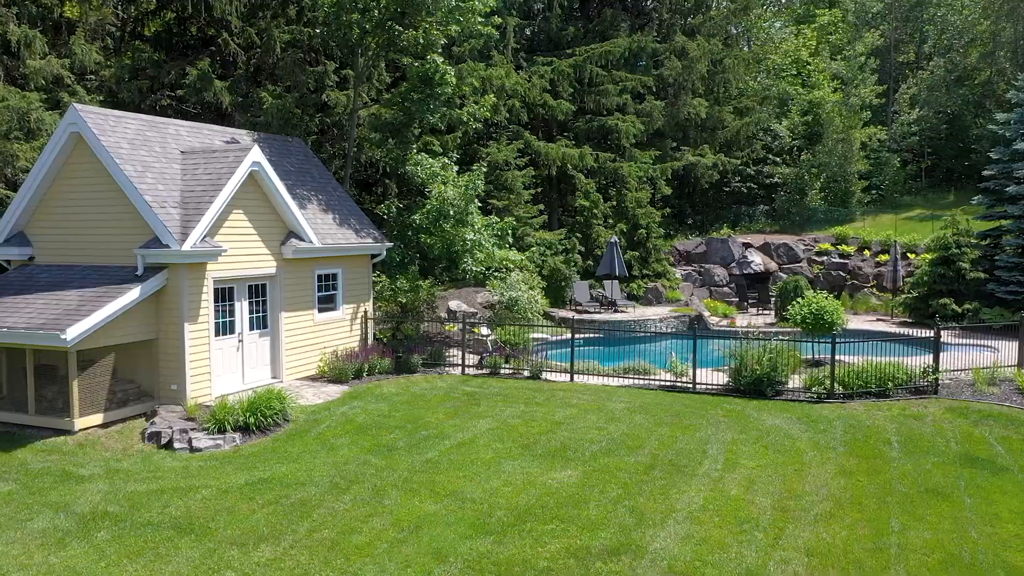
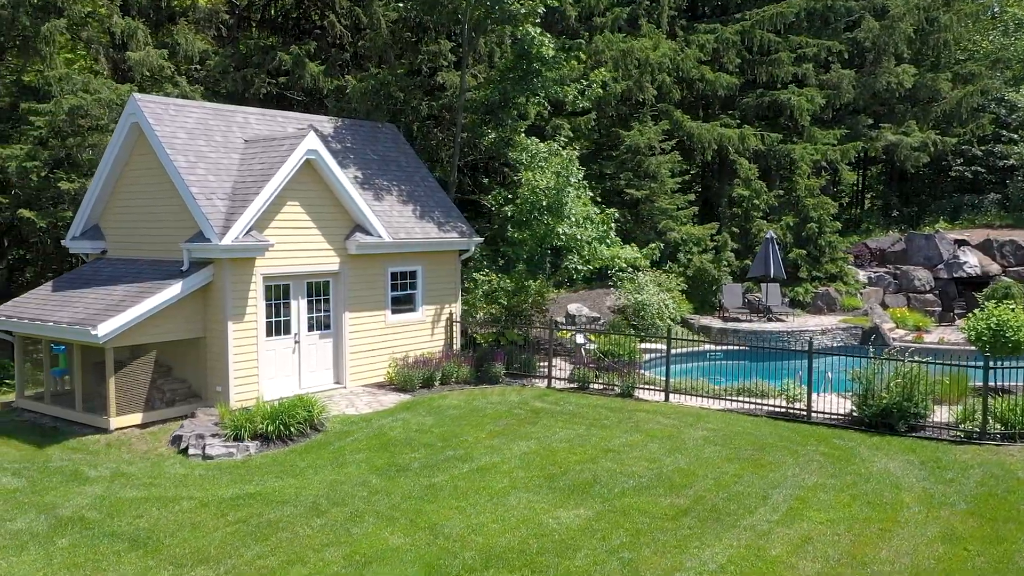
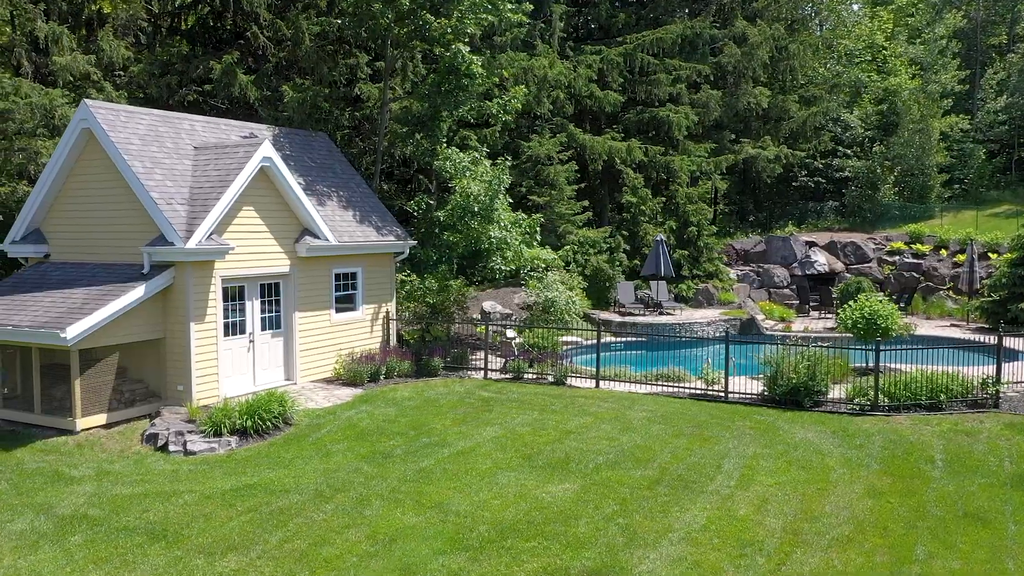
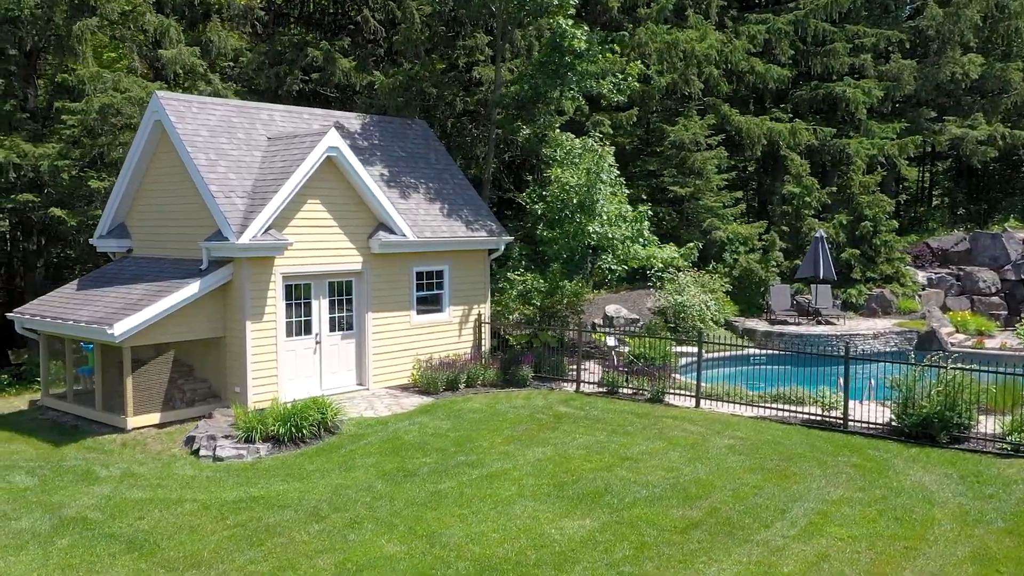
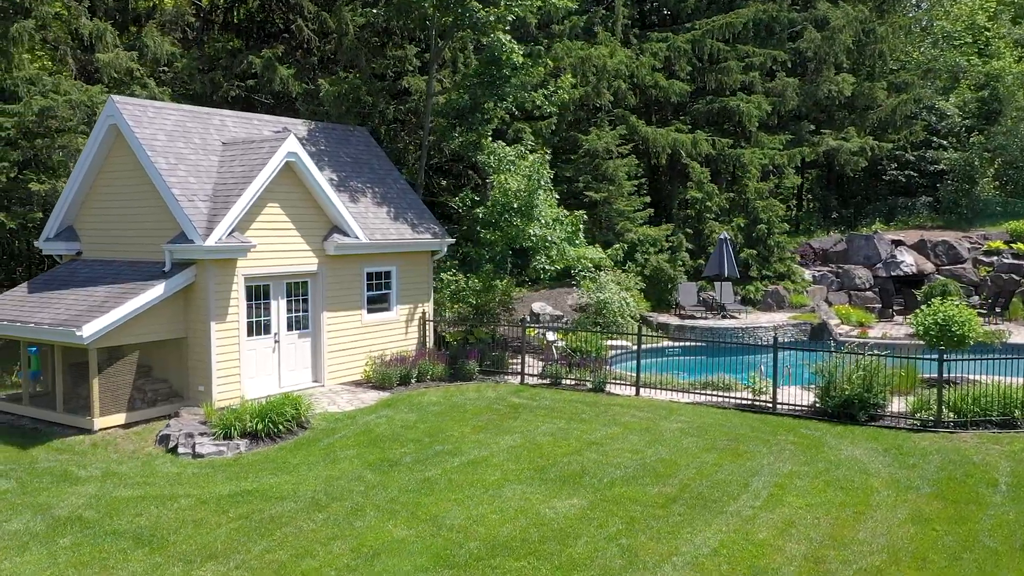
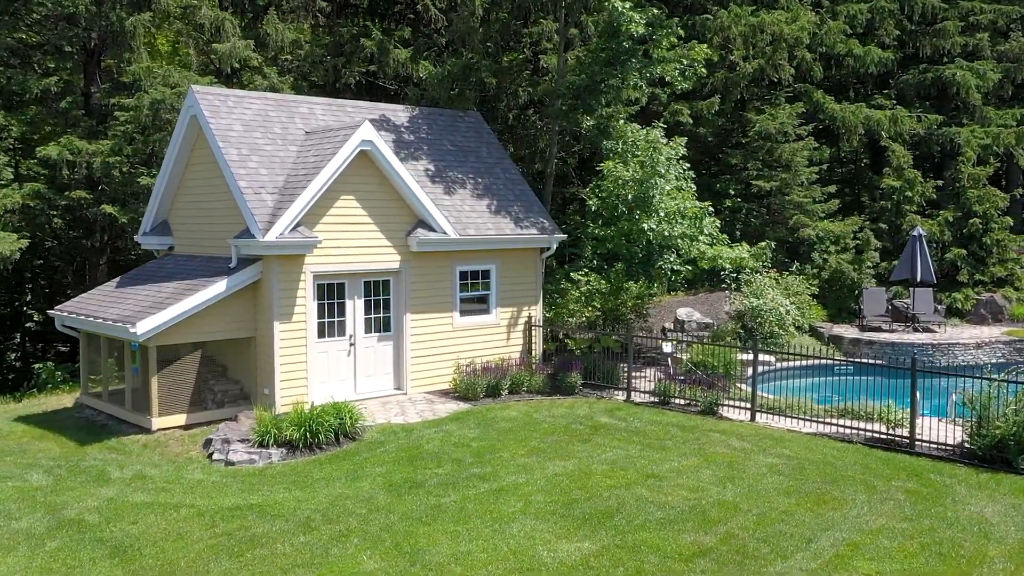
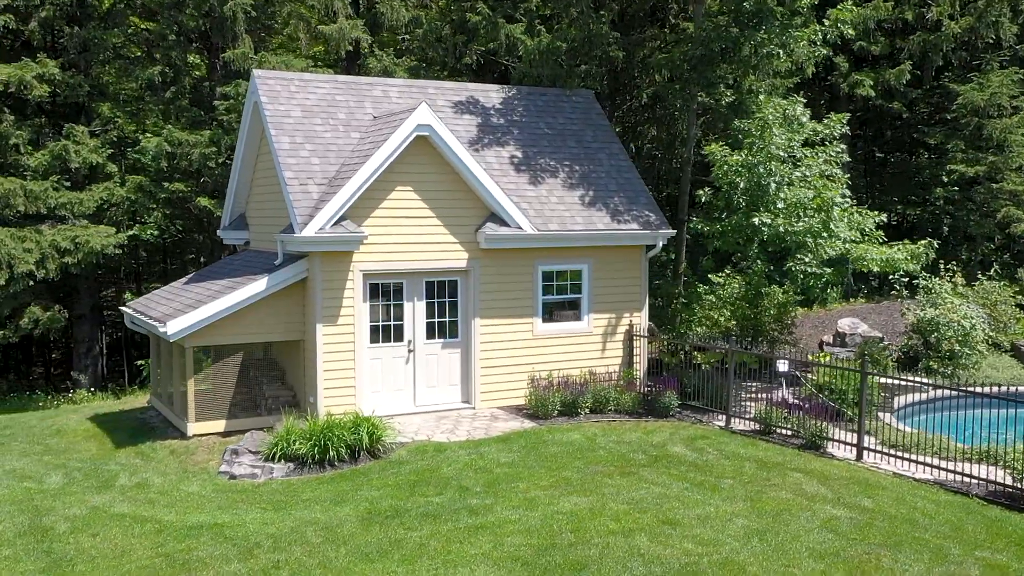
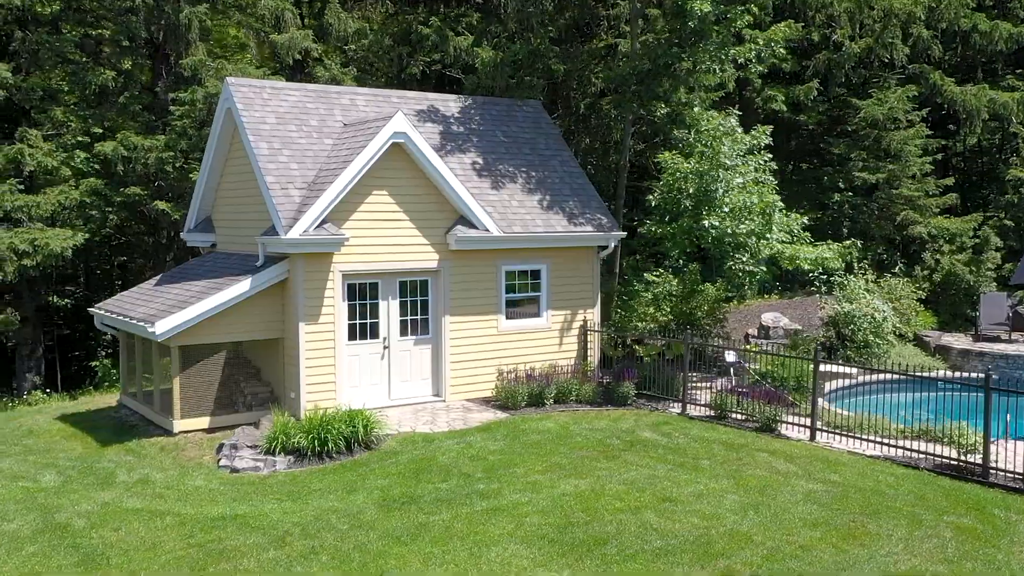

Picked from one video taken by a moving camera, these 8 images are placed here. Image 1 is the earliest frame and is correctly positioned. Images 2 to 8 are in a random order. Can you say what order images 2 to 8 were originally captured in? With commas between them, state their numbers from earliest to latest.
3, 5, 2, 4, 6, 8, 7
